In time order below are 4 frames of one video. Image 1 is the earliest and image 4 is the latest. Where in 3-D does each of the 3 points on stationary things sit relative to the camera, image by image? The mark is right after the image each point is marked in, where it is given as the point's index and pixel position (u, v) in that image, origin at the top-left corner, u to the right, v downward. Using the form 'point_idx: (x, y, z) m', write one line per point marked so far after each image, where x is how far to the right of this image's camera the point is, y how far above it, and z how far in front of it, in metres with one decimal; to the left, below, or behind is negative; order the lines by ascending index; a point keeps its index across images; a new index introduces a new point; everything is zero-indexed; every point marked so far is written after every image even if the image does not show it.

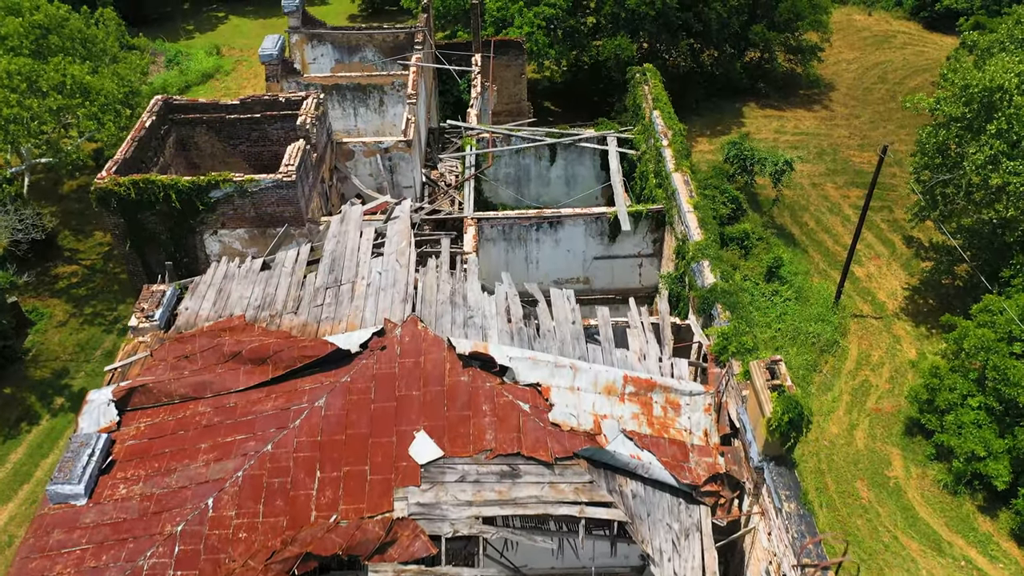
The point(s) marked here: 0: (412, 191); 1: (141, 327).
0: (-2.5, +2.5, +17.4) m
1: (-5.9, -0.6, +10.9) m
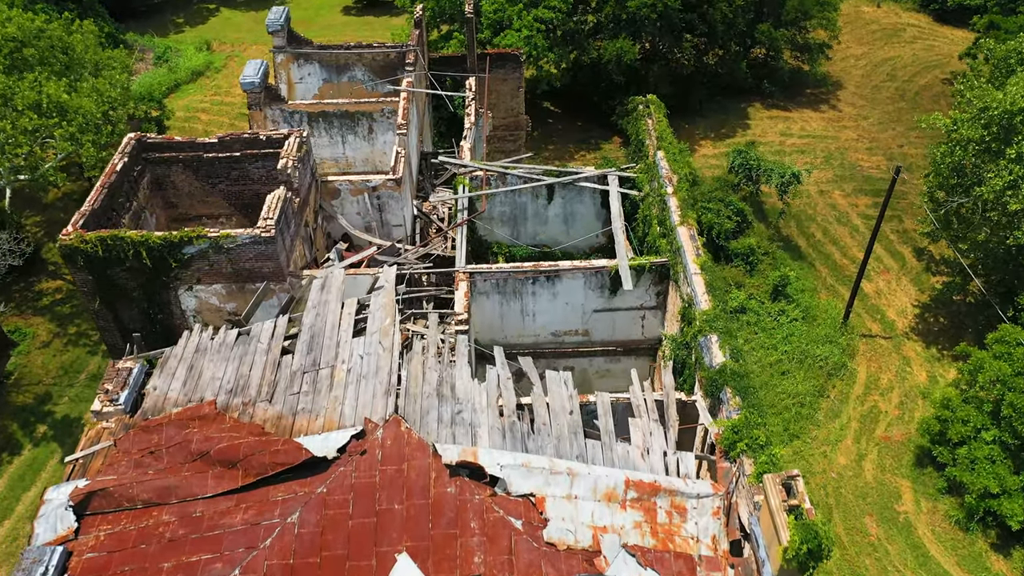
0: (-2.6, +1.4, +16.6) m
1: (-6.0, -1.8, +10.1) m
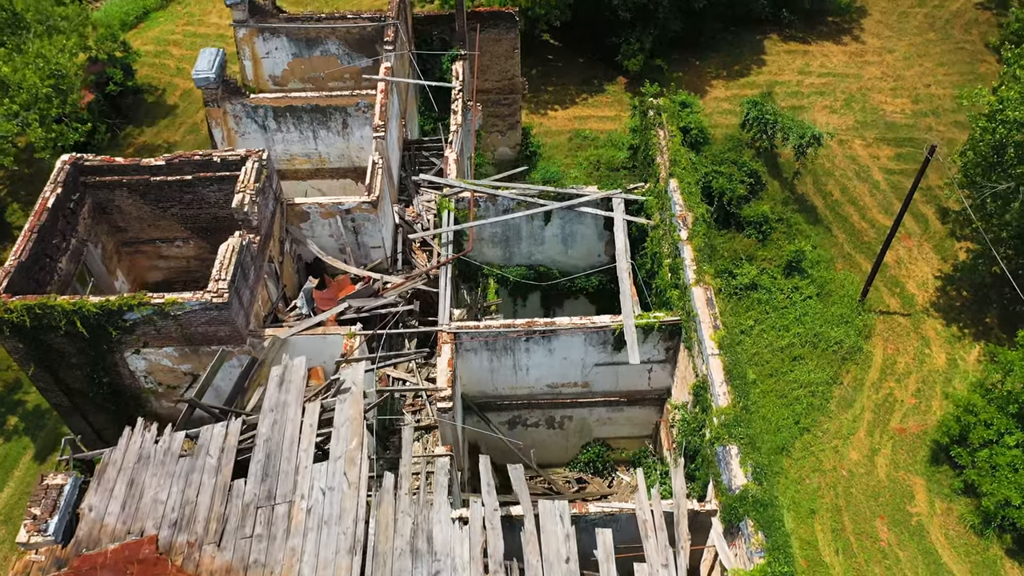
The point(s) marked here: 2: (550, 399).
0: (-2.8, +0.8, +14.8) m
1: (-6.2, -3.3, +8.8) m
2: (+0.7, -2.1, +13.0) m
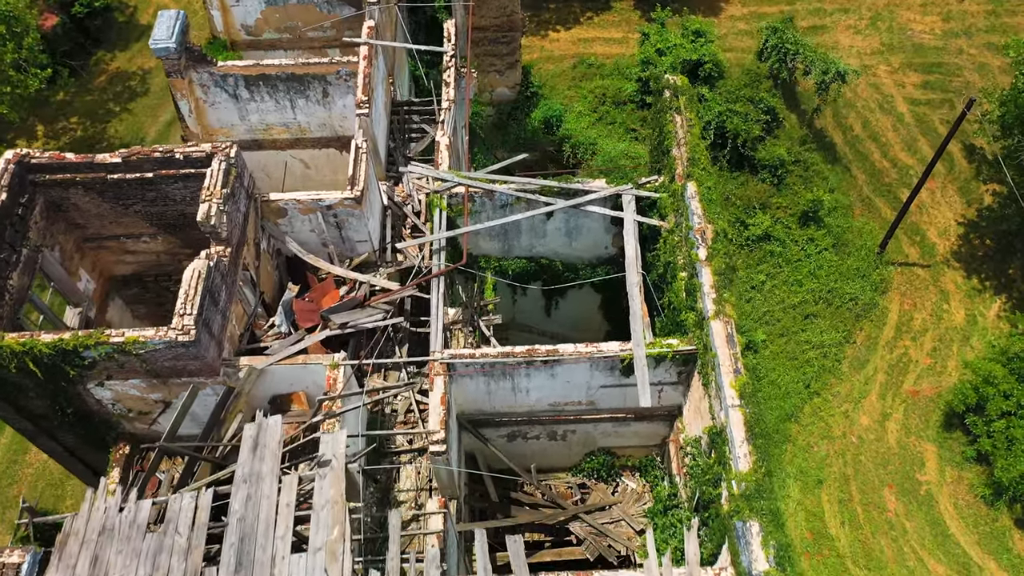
0: (-2.8, +0.8, +13.5) m
1: (-6.2, -4.1, +8.2) m
2: (+0.7, -2.3, +12.1) m
